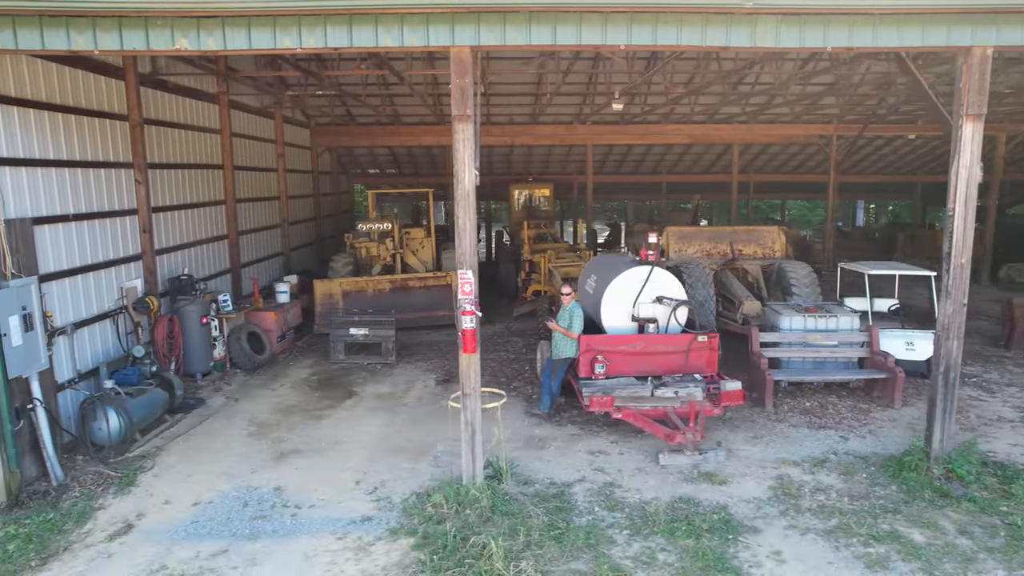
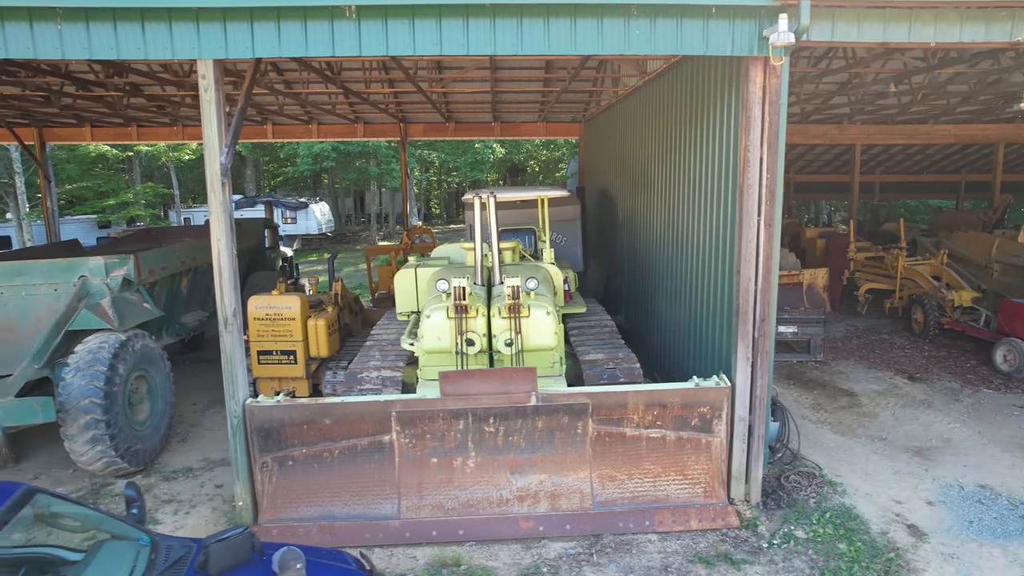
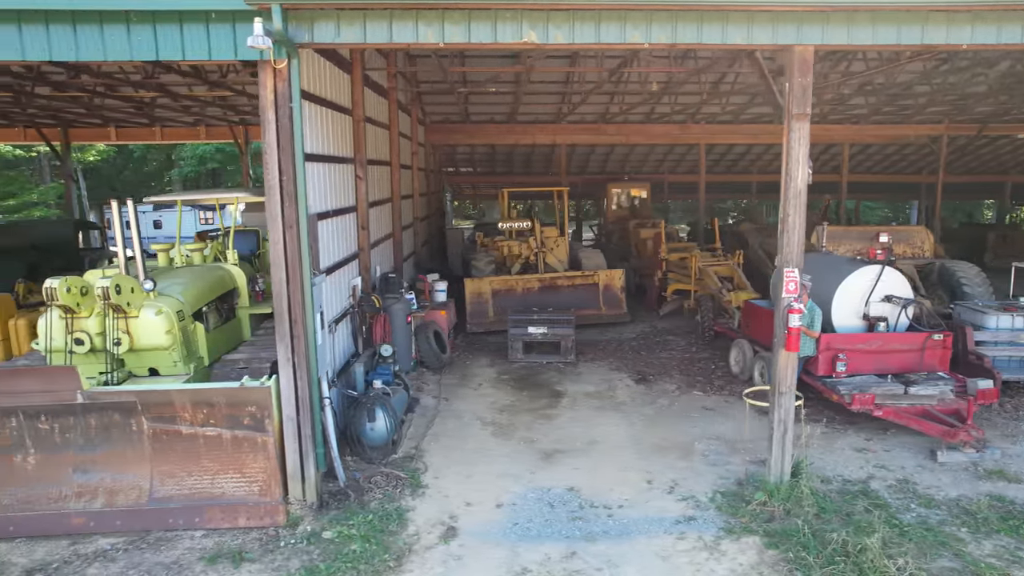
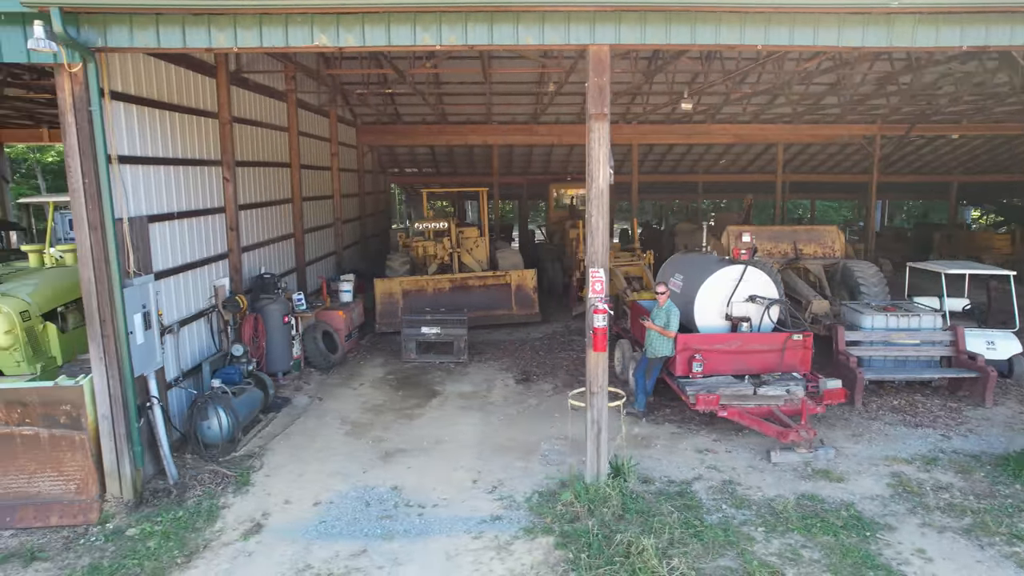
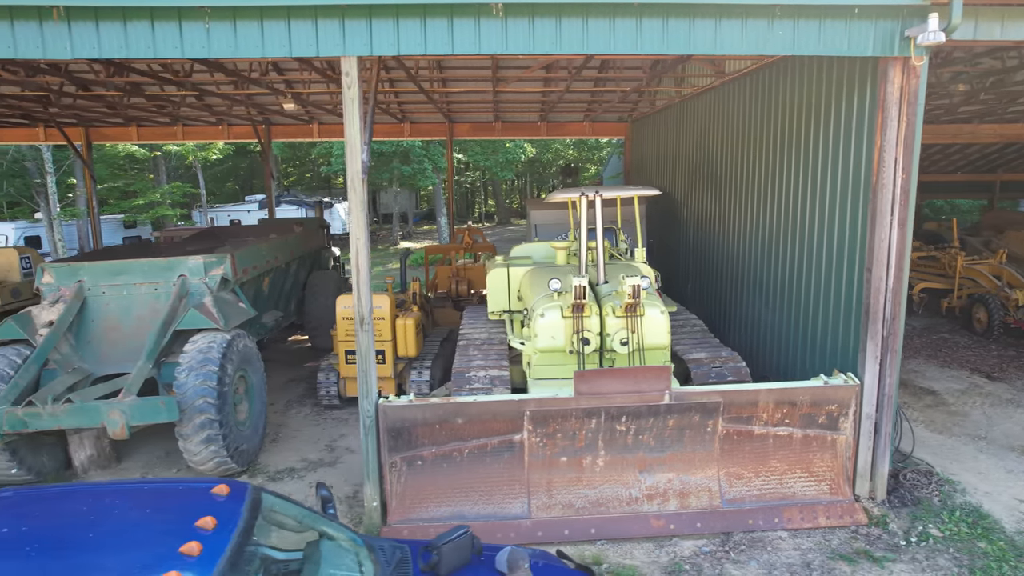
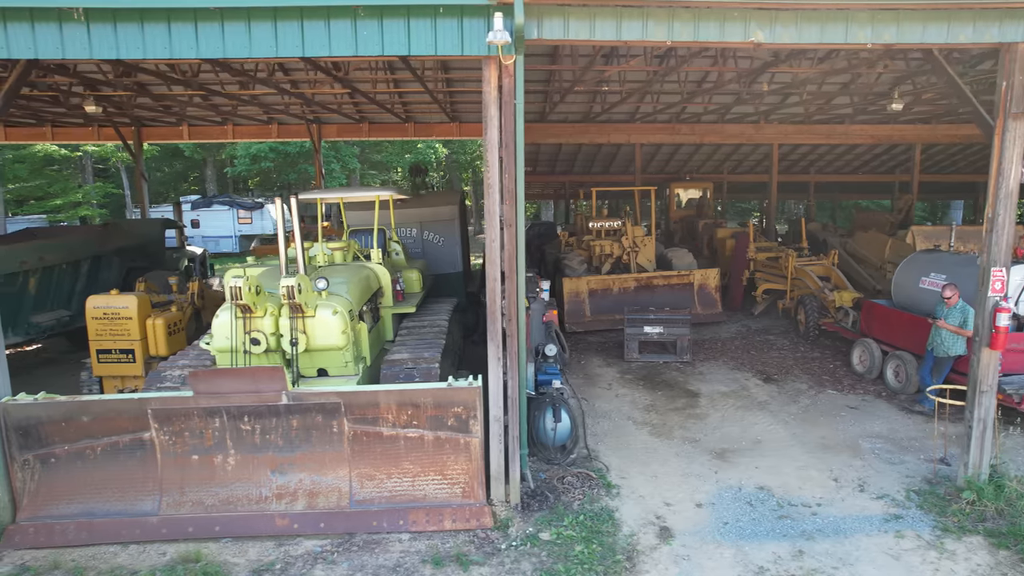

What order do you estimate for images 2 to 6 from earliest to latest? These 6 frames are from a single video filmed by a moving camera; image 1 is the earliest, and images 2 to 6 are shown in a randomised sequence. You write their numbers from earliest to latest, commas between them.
4, 3, 6, 2, 5
